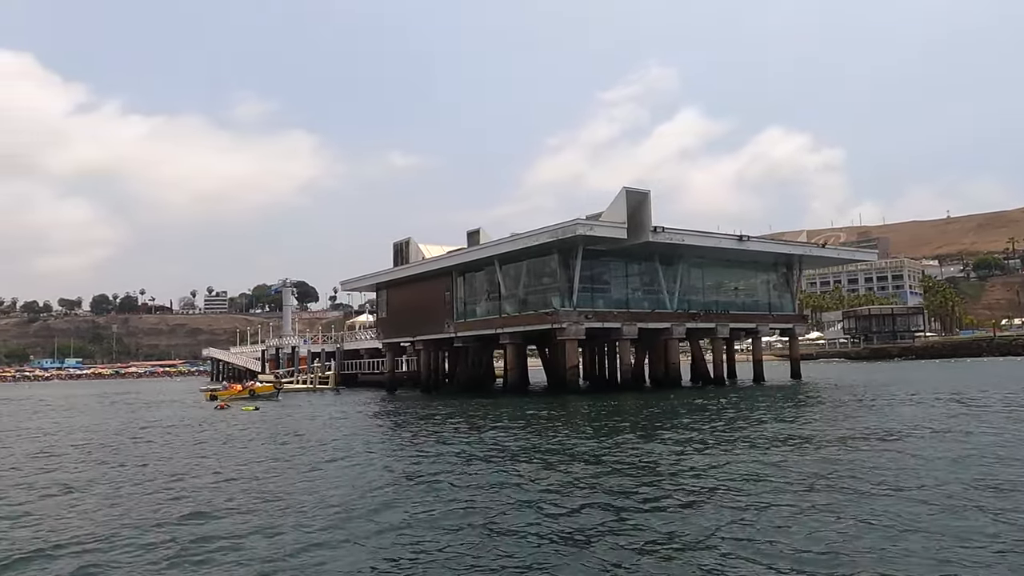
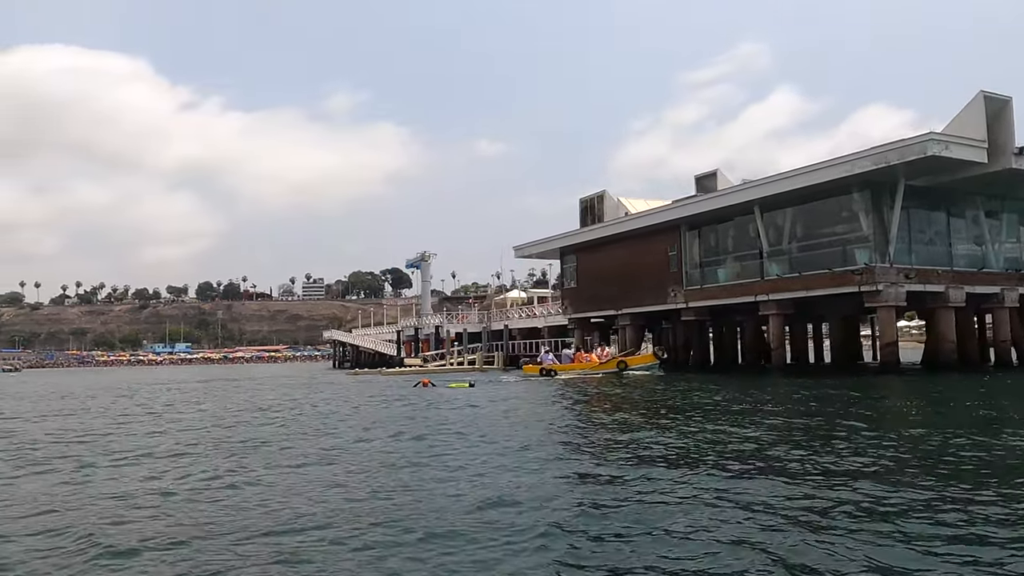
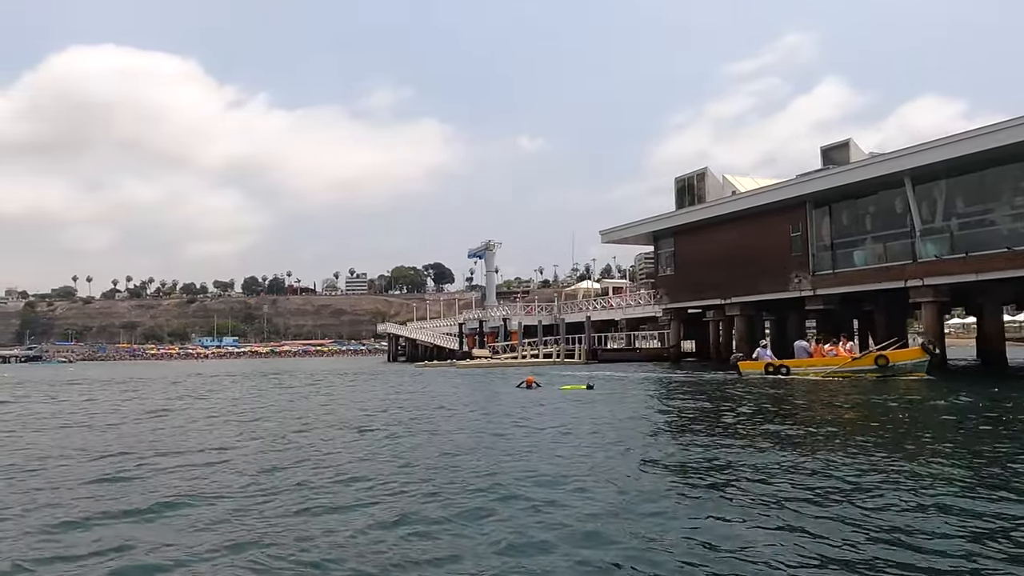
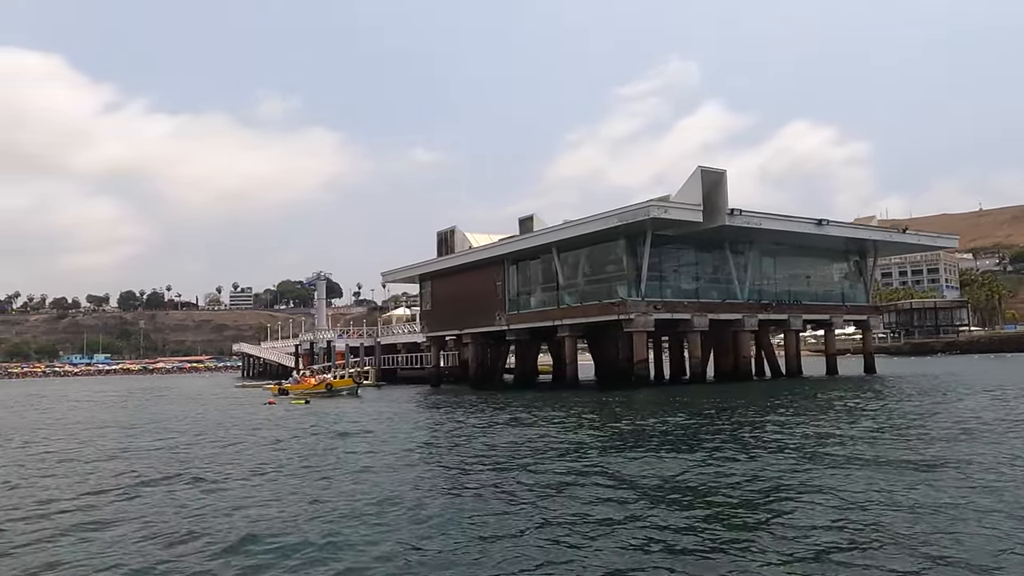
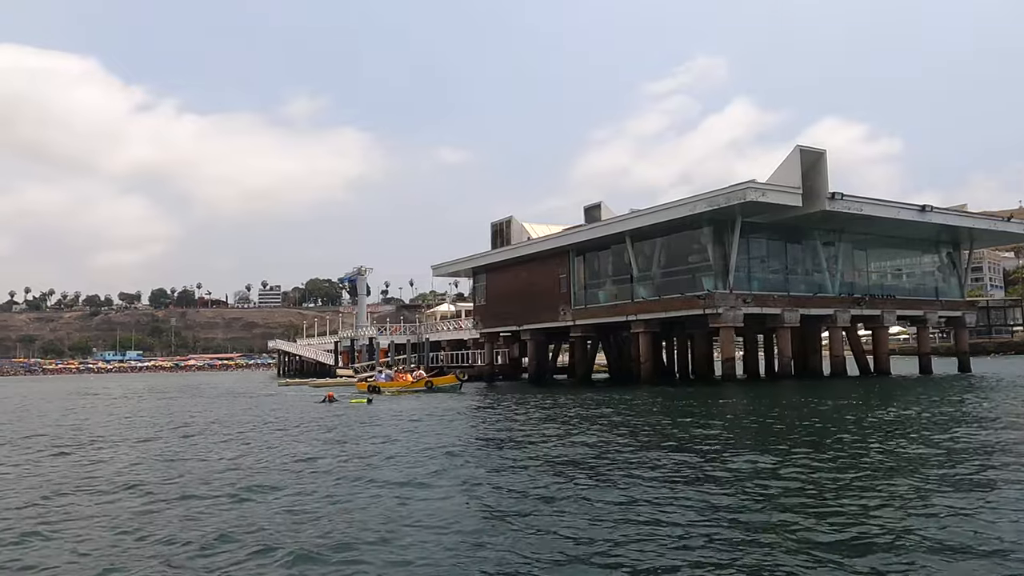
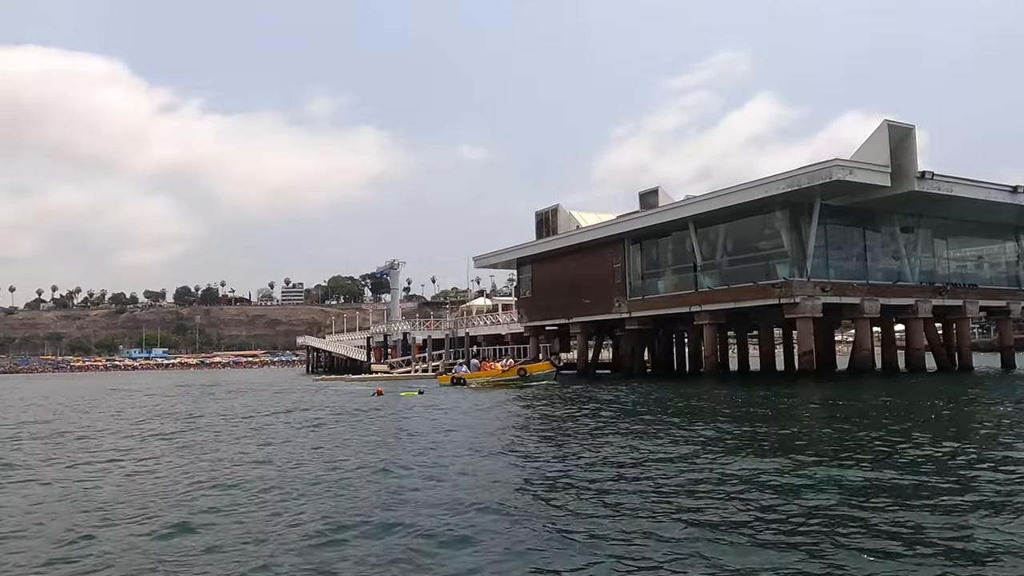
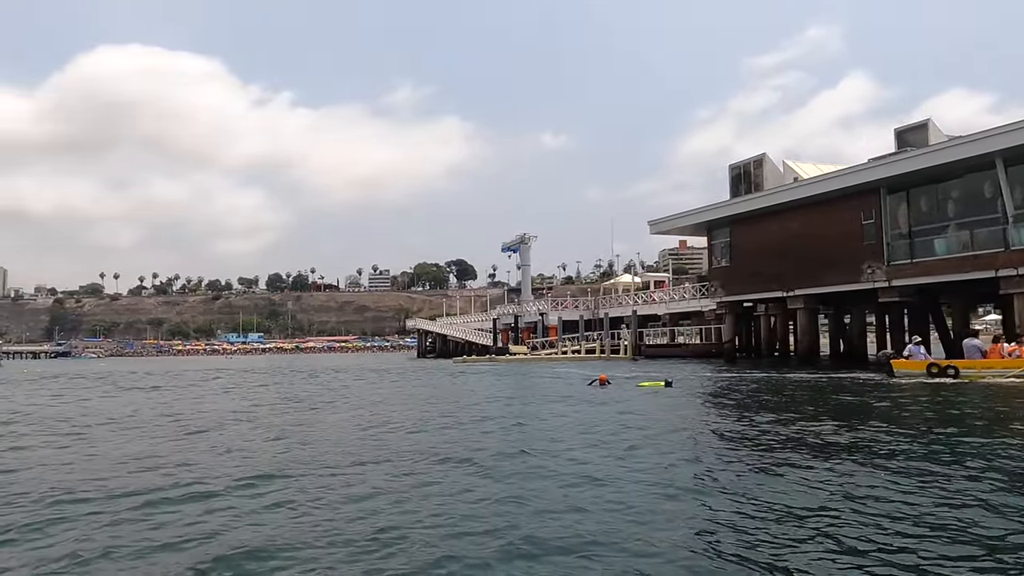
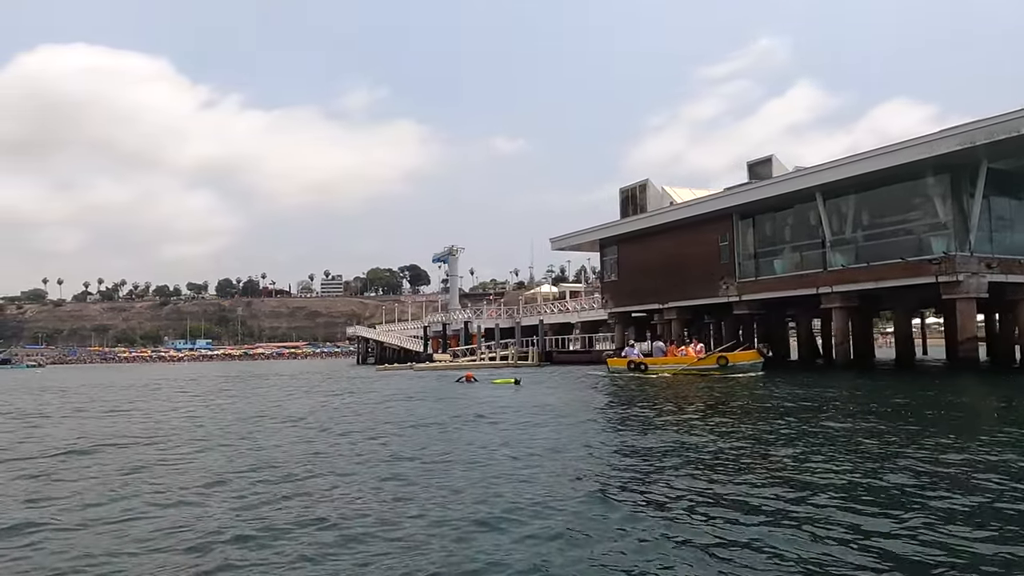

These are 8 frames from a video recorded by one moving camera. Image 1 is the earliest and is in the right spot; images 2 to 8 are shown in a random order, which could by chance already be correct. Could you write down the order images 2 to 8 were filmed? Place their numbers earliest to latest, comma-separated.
4, 5, 6, 2, 8, 3, 7
